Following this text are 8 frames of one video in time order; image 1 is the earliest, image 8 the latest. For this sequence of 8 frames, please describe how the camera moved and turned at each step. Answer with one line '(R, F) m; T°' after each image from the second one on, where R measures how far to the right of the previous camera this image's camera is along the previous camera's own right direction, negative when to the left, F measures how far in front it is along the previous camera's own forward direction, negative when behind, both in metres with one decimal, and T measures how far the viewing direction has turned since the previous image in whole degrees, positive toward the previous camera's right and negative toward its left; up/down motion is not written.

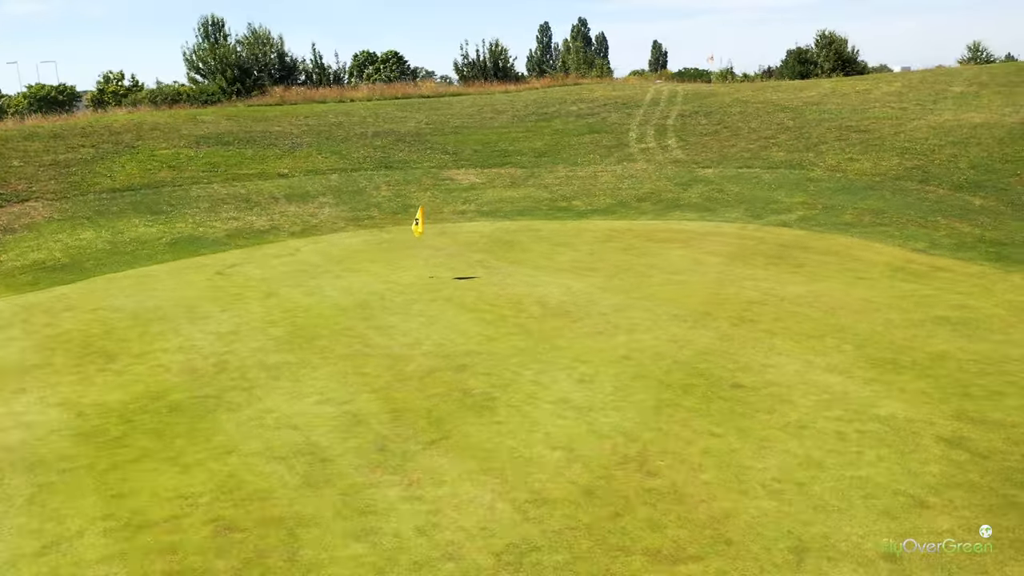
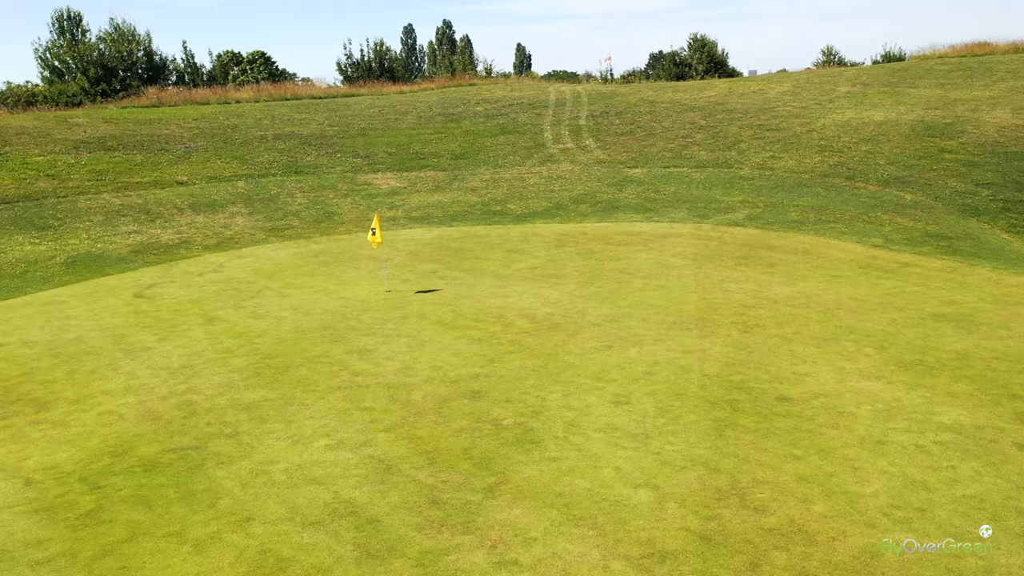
(-1.9, +1.4) m; +9°
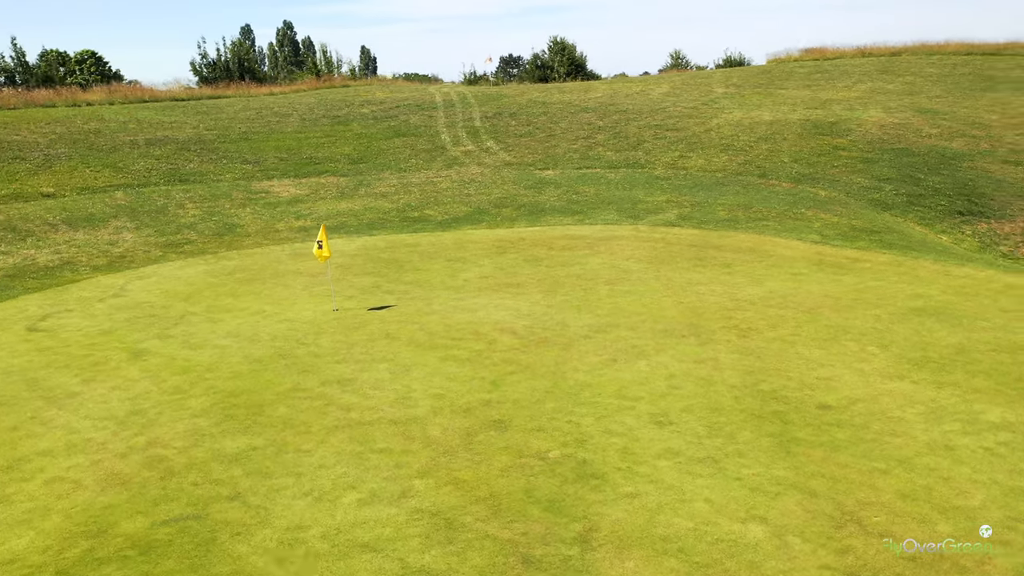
(-2.0, +1.3) m; +10°
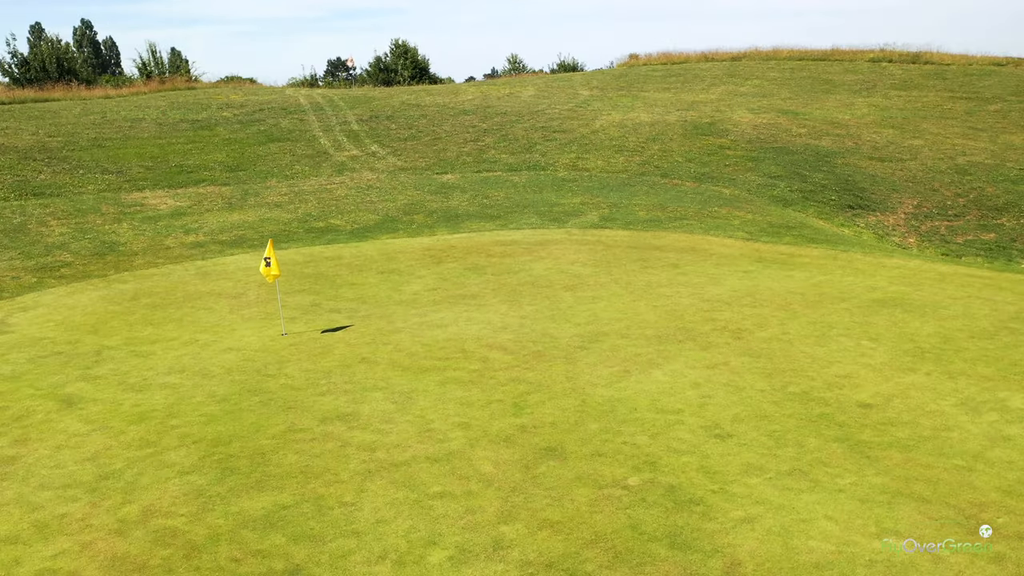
(-2.3, +1.2) m; +12°
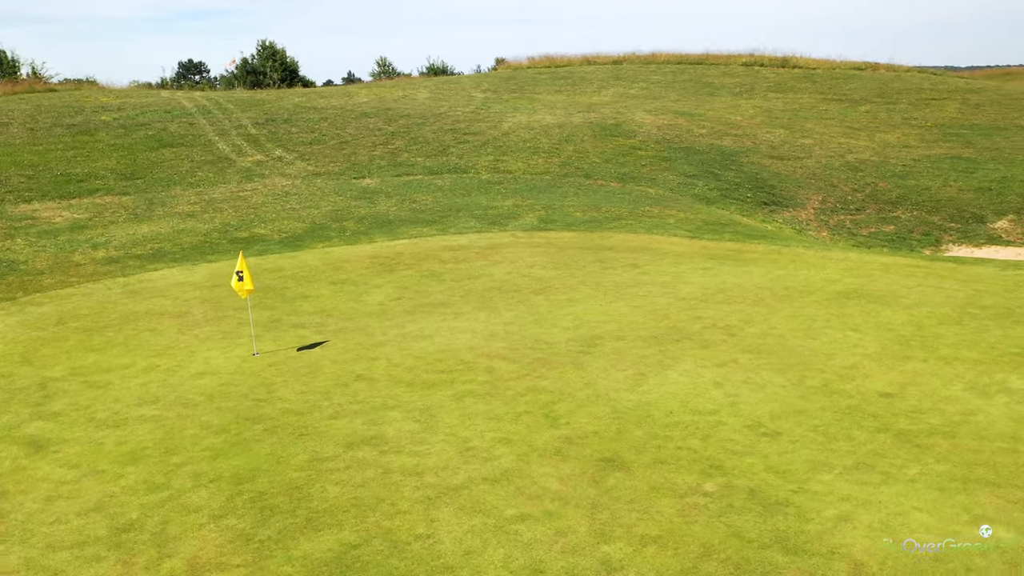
(-1.9, +0.6) m; +9°
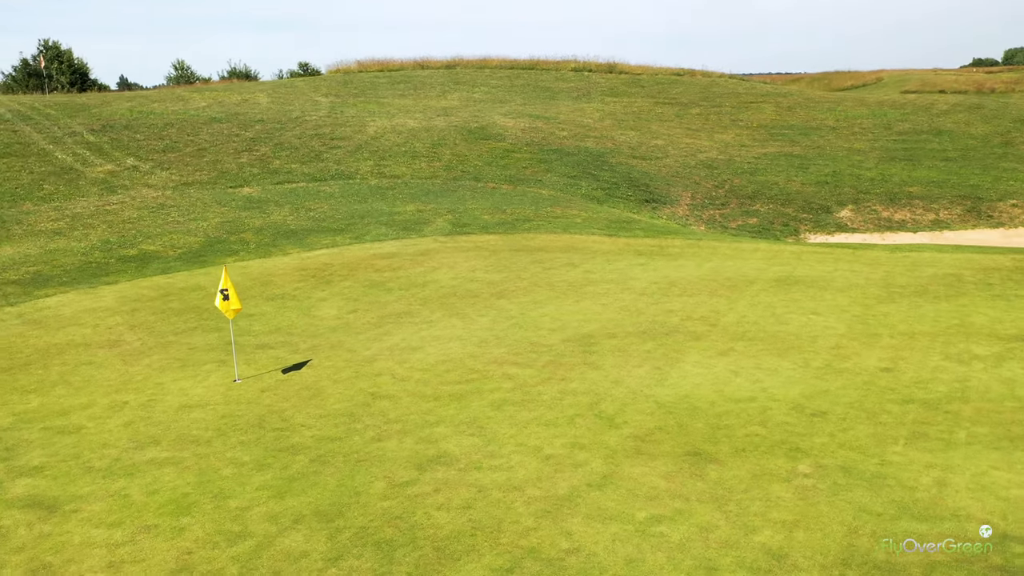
(-2.8, +0.6) m; +14°
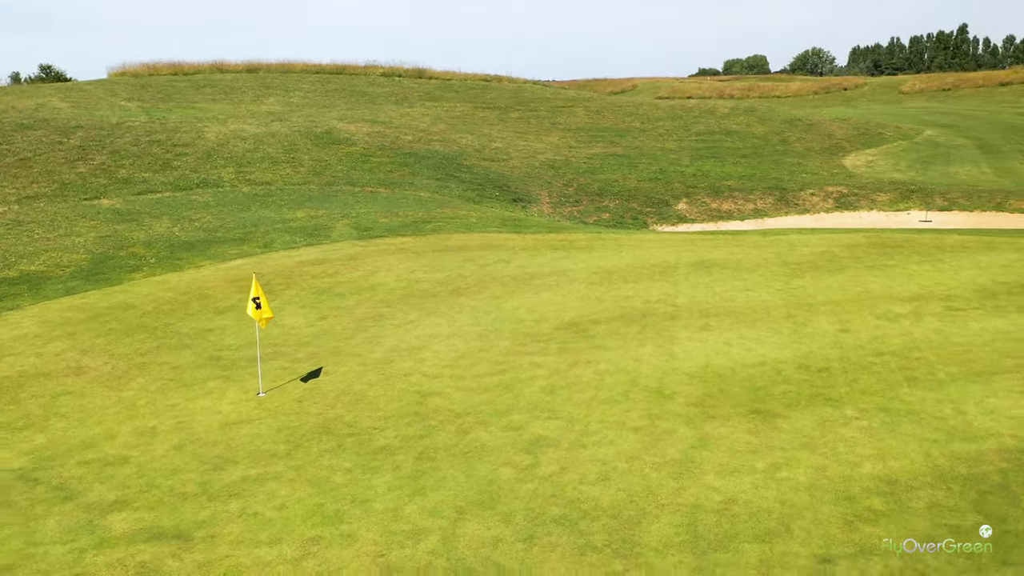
(-3.4, 0.0) m; +16°
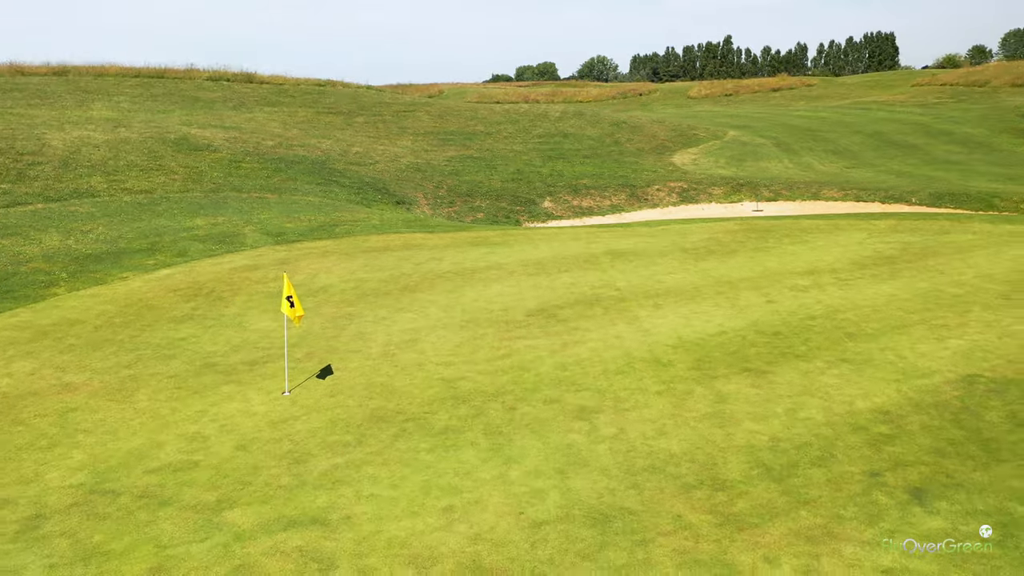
(-2.8, -0.5) m; +14°
